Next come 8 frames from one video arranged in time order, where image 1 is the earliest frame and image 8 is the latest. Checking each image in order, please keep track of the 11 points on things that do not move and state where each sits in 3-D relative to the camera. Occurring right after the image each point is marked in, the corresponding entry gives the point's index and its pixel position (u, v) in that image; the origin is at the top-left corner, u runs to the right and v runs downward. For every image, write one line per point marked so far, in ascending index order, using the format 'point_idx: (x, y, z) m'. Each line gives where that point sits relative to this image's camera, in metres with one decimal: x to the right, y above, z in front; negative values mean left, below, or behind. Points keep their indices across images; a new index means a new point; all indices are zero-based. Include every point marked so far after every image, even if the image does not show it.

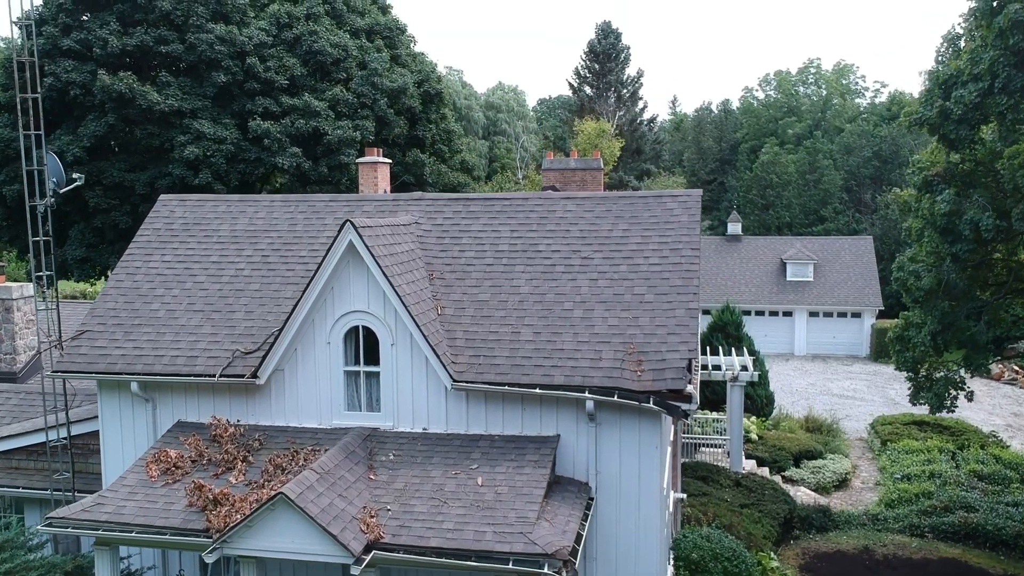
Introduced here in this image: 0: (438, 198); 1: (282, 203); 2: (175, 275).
0: (-1.0, +1.2, +13.1) m
1: (-3.1, +1.1, +13.5) m
2: (-4.3, +0.1, +12.6) m
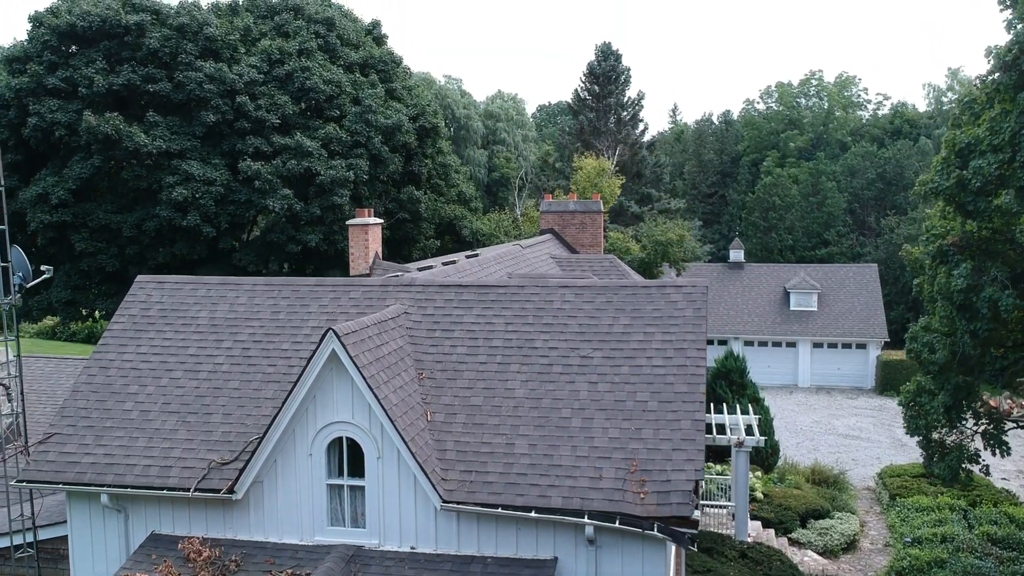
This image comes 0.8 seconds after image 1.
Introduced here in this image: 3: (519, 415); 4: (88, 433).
0: (-1.0, +0.1, +12.4) m
1: (-3.2, 0.0, +12.8) m
2: (-4.4, -1.0, +11.9) m
3: (+0.1, -1.4, +10.7) m
4: (-4.8, -1.7, +11.3) m
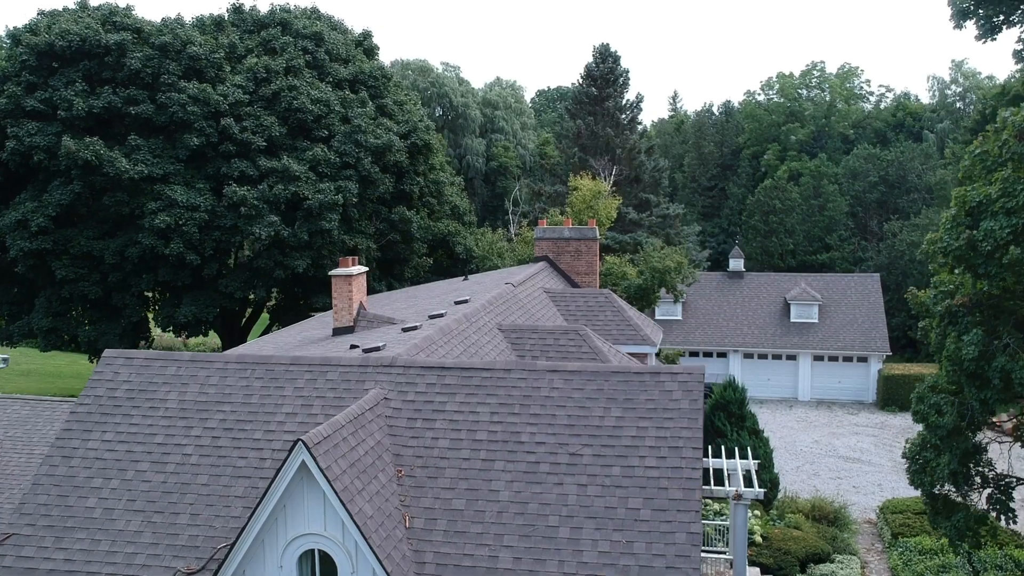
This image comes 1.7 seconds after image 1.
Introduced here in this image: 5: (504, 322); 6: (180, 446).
0: (-1.2, -0.9, +11.8) m
1: (-3.4, -1.0, +12.2) m
2: (-4.5, -2.0, +11.3) m
3: (-0.1, -2.4, +10.1) m
4: (-5.0, -2.7, +10.7) m
5: (-0.1, -0.6, +16.9) m
6: (-3.8, -1.8, +11.3) m
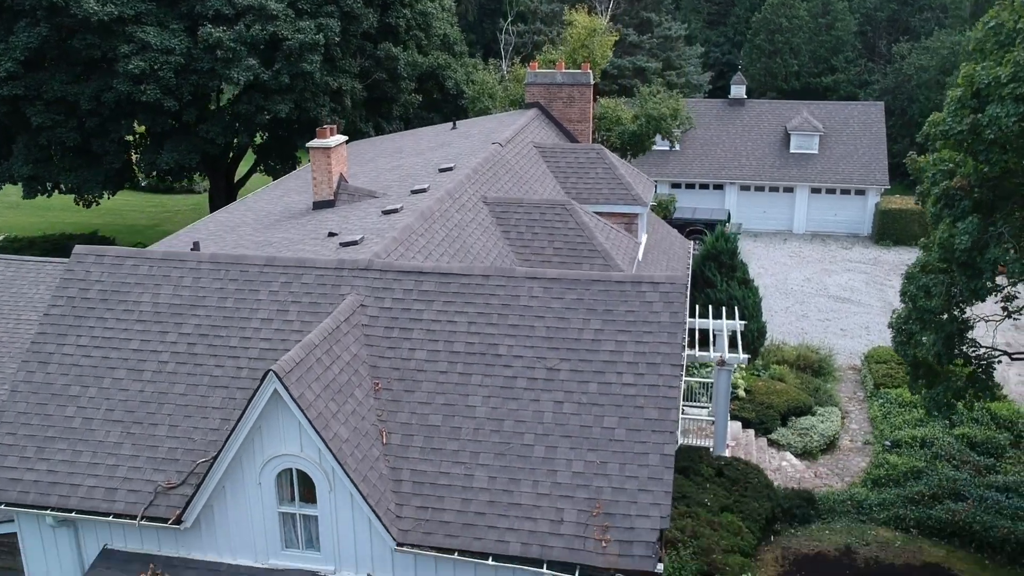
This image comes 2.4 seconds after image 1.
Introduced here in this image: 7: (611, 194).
0: (-1.5, +0.2, +11.5) m
1: (-3.6, +0.3, +11.9) m
2: (-4.8, -0.9, +11.2) m
3: (-0.3, -1.5, +10.2) m
4: (-5.3, -1.7, +10.8) m
5: (-0.4, +1.6, +16.5) m
6: (-4.0, -0.7, +11.2) m
7: (+2.0, +1.9, +19.6) m
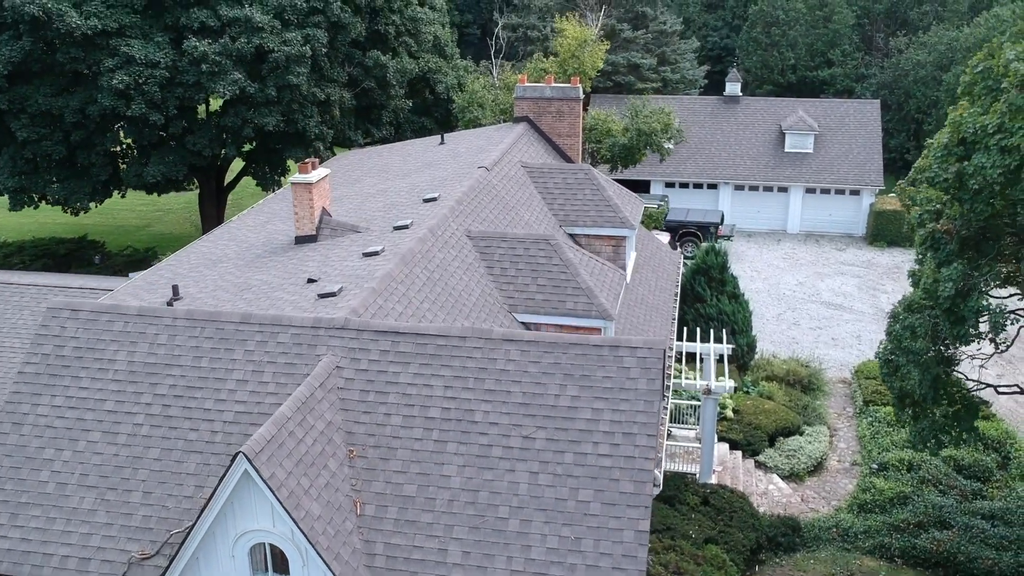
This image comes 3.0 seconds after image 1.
0: (-1.7, -0.5, +11.4) m
1: (-3.9, -0.4, +11.8) m
2: (-5.0, -1.6, +11.2) m
3: (-0.6, -2.3, +10.1) m
4: (-5.5, -2.4, +10.7) m
5: (-0.6, +1.0, +16.3) m
6: (-4.3, -1.4, +11.2) m
7: (+1.7, +1.4, +19.5) m
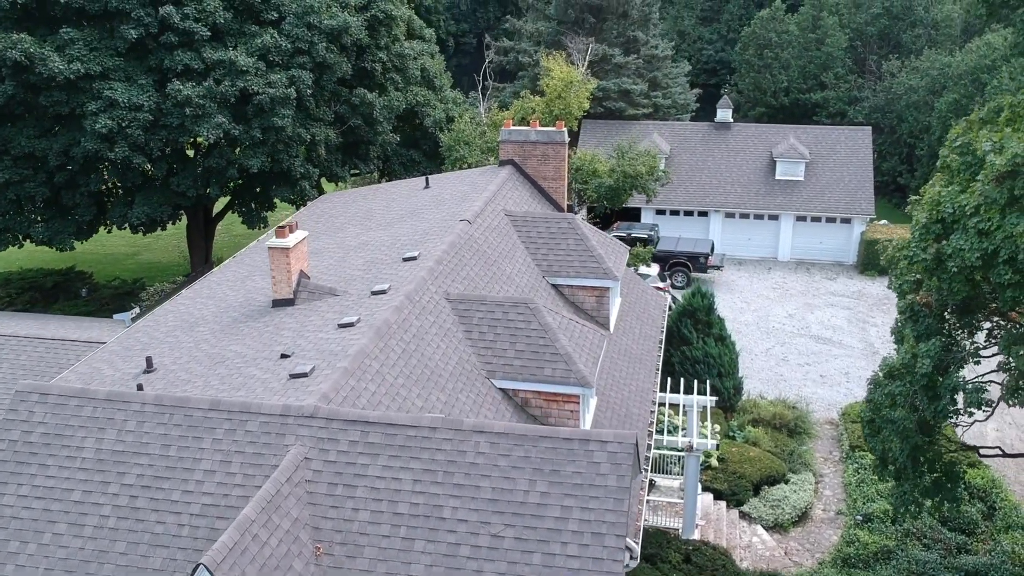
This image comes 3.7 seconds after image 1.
0: (-2.1, -1.5, +11.3) m
1: (-4.2, -1.4, +11.7) m
2: (-5.4, -2.6, +11.1) m
3: (-0.9, -3.3, +10.0) m
4: (-5.9, -3.4, +10.6) m
5: (-1.0, 0.0, +16.2) m
6: (-4.6, -2.4, +11.1) m
7: (+1.4, +0.4, +19.4) m
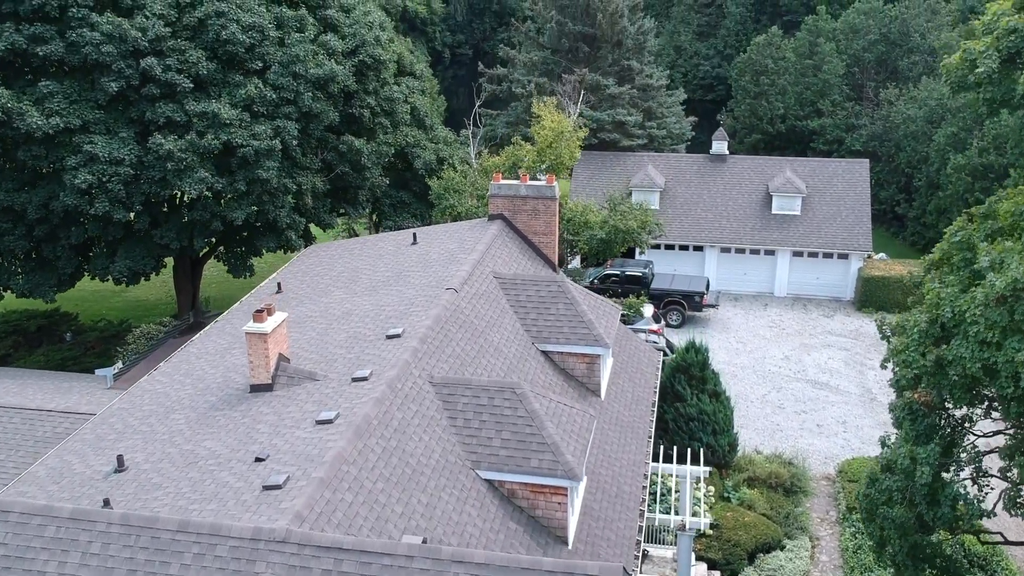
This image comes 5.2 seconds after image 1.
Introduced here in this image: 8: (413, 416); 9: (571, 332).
0: (-2.3, -2.8, +10.8) m
1: (-4.4, -2.7, +11.2) m
2: (-5.6, -3.9, +10.6) m
3: (-1.1, -4.6, +9.5) m
4: (-6.1, -4.7, +10.1) m
5: (-1.2, -1.3, +15.7) m
6: (-4.8, -3.7, +10.6) m
7: (+1.1, -0.9, +18.9) m
8: (-1.4, -1.8, +14.4) m
9: (+1.1, -0.9, +18.9) m
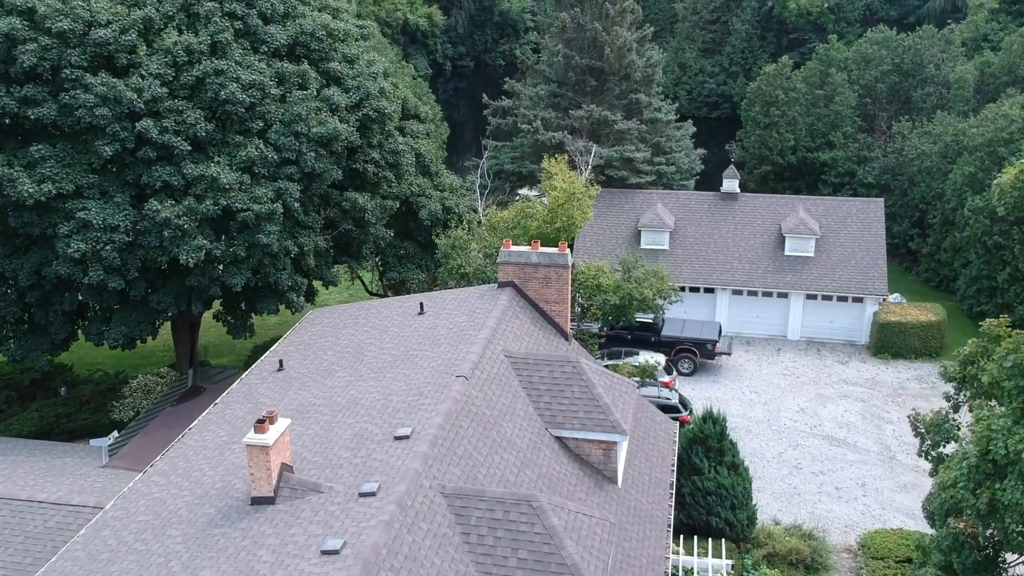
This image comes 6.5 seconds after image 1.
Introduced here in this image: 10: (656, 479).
0: (-2.0, -4.3, +9.9) m
1: (-4.2, -4.3, +10.3) m
2: (-5.3, -5.5, +9.7) m
3: (-0.9, -6.1, +8.7) m
4: (-5.8, -6.3, +9.3) m
5: (-1.0, -2.8, +14.9) m
6: (-4.6, -5.3, +9.7) m
7: (+1.4, -2.4, +18.0) m
8: (-1.2, -3.4, +13.5) m
9: (+1.4, -2.4, +18.0) m
10: (+2.8, -3.8, +19.6) m
